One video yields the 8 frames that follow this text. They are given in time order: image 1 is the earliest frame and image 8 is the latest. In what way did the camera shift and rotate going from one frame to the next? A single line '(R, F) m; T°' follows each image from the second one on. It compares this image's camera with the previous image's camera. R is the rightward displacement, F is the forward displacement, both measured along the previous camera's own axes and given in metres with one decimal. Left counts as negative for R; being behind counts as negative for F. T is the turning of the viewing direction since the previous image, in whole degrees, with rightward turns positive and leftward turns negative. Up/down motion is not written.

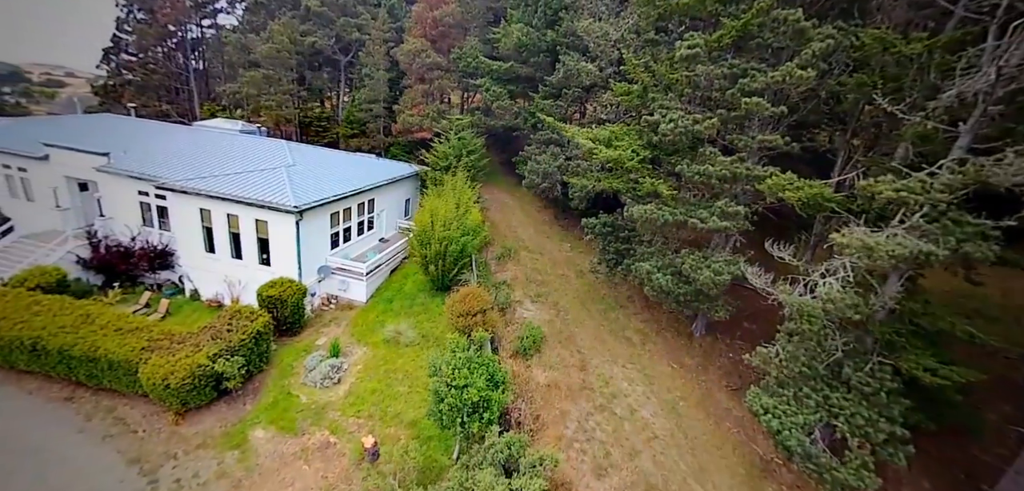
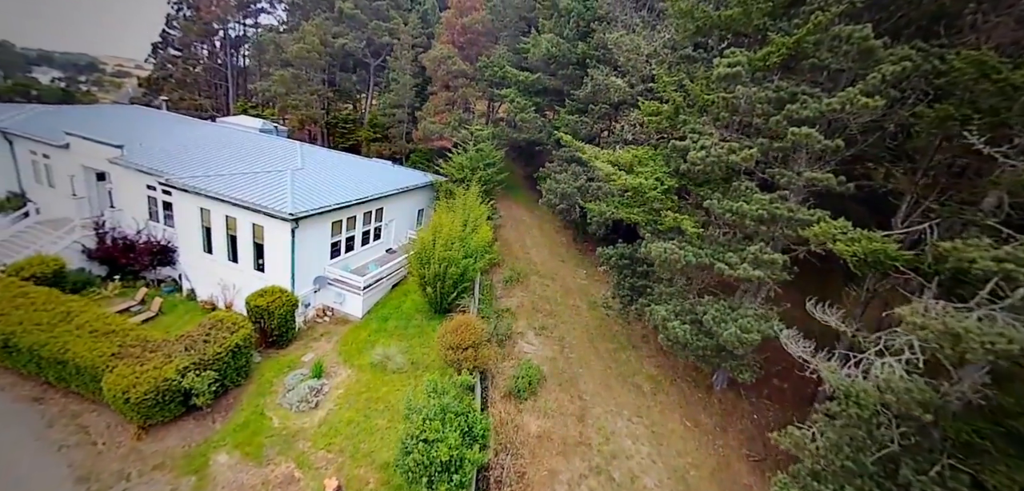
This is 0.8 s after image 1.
(+0.6, +1.2) m; -4°
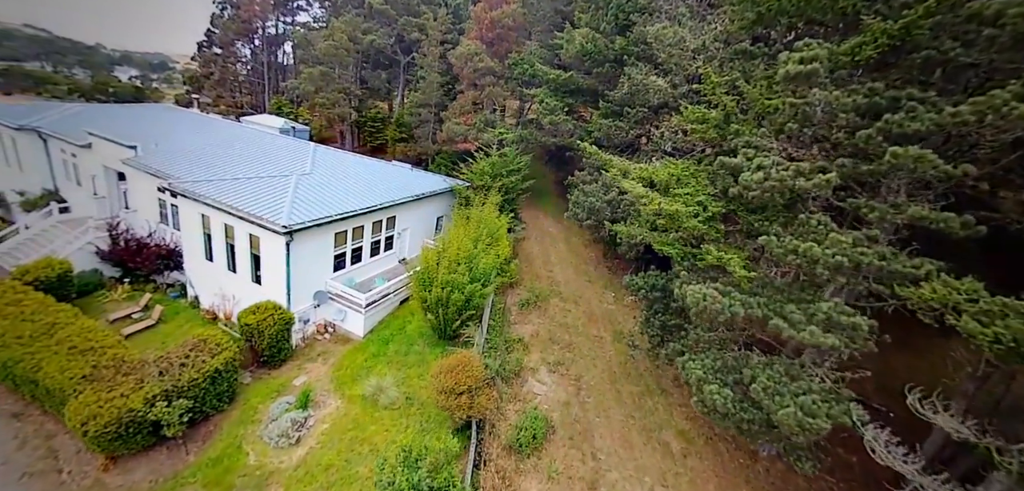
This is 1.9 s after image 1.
(+0.7, +1.6) m; -5°
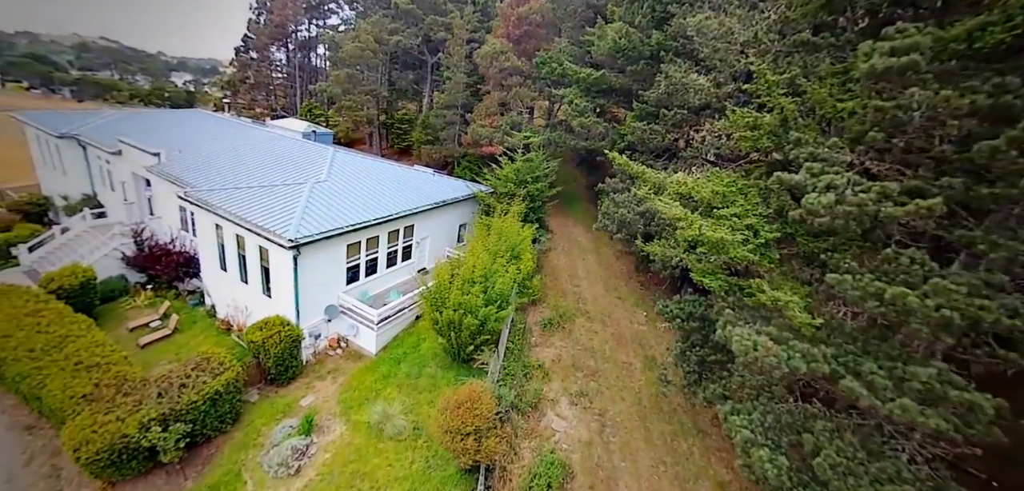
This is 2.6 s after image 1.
(+0.3, +1.1) m; -5°
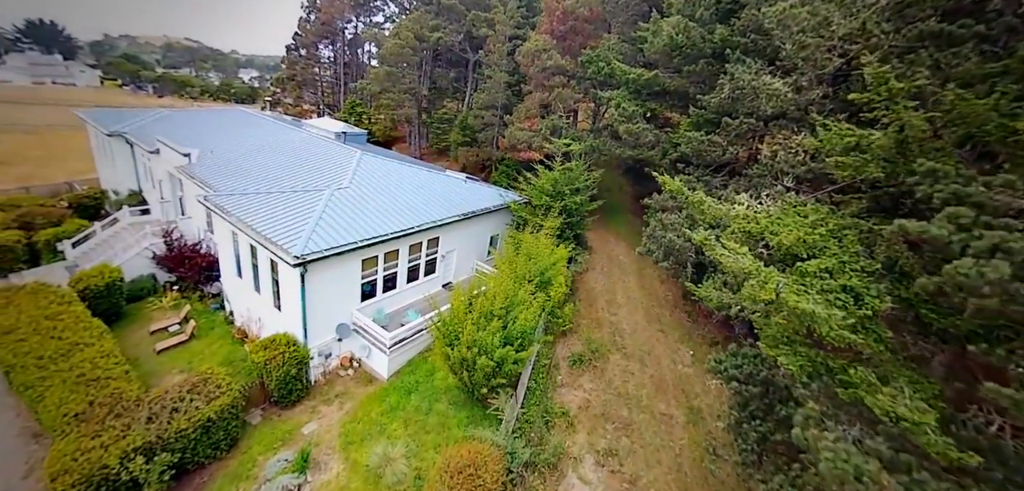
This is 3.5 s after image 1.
(+0.3, +1.4) m; -6°
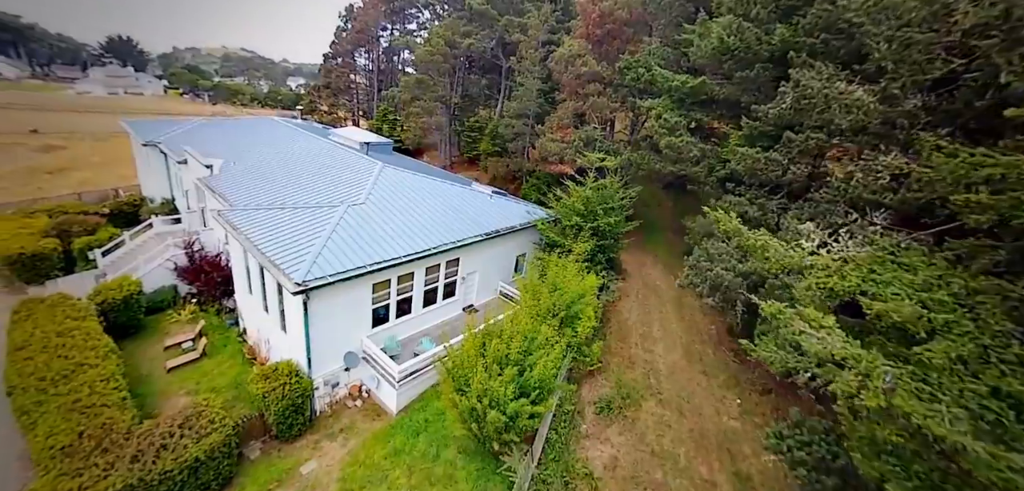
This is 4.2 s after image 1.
(+0.3, +1.2) m; -5°
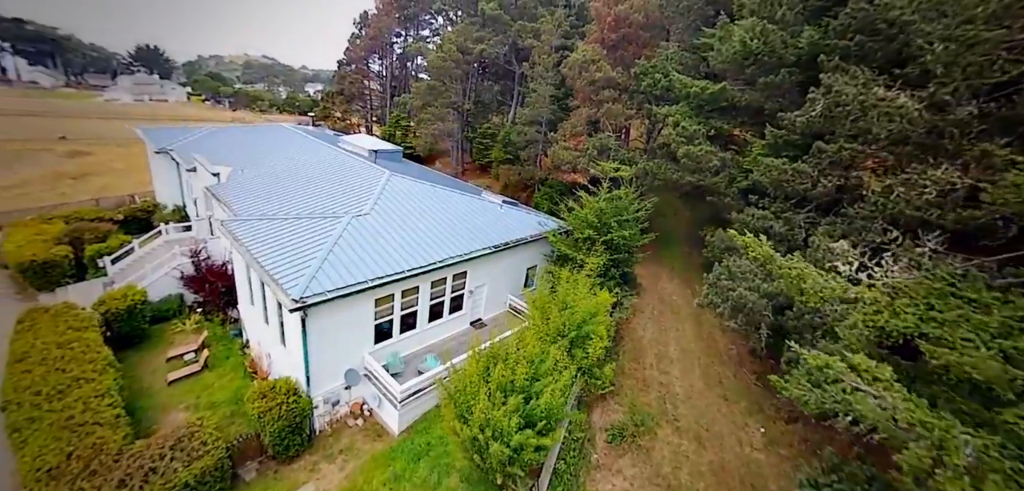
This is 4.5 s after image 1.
(+0.1, +0.5) m; -2°
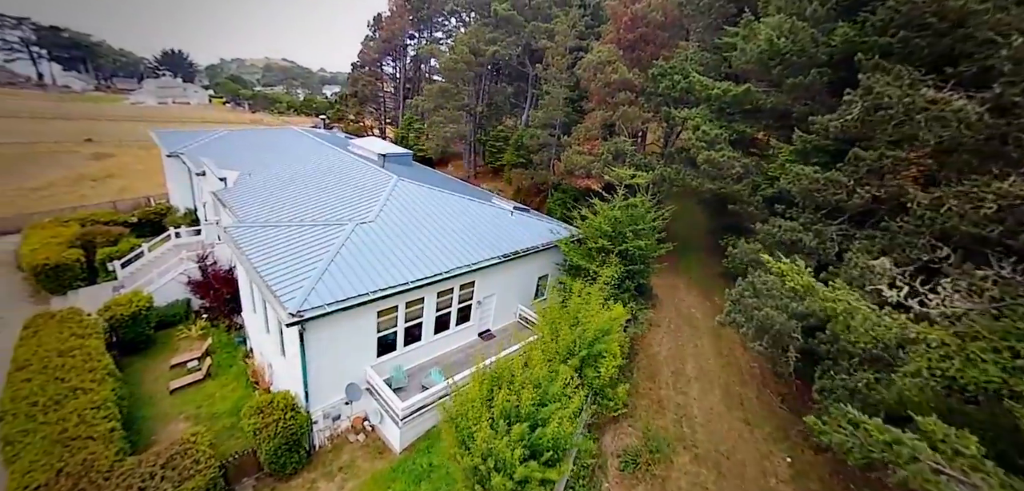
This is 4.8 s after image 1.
(+0.1, +0.5) m; -2°
